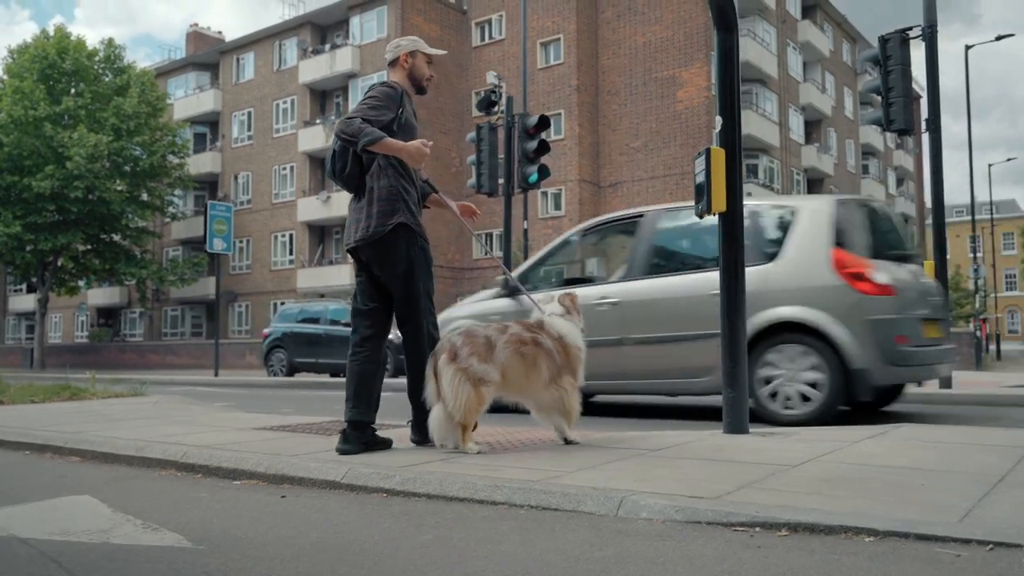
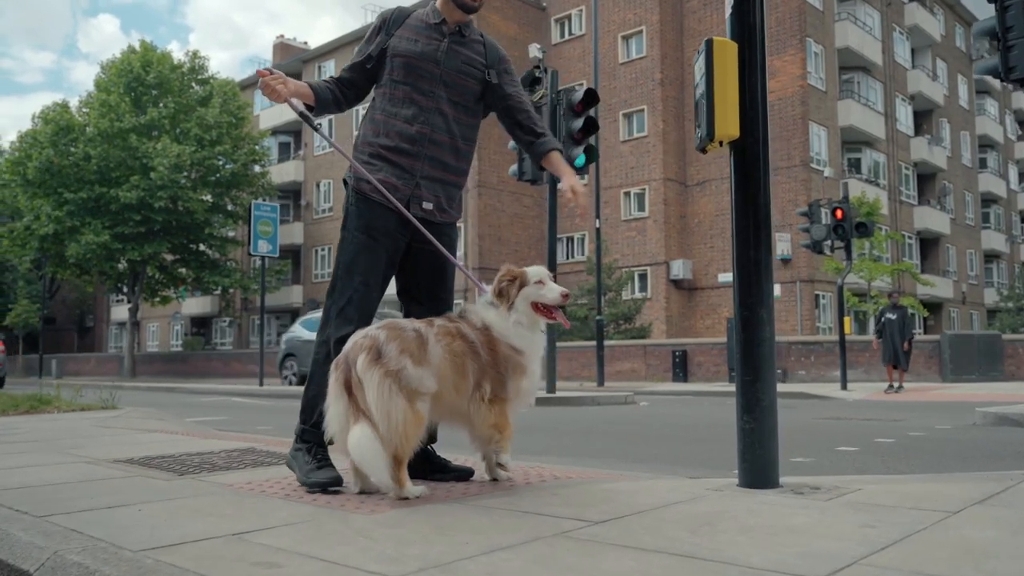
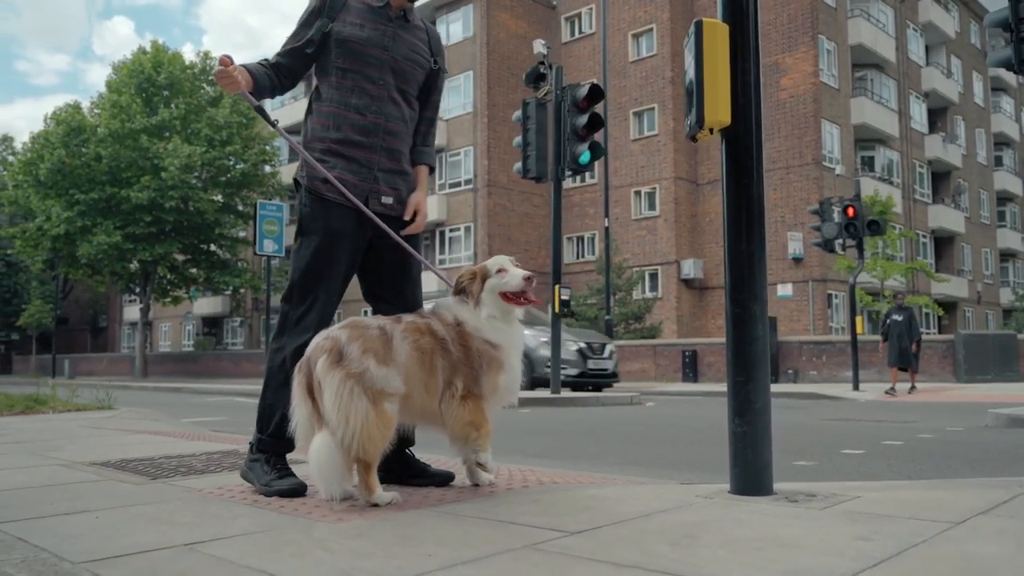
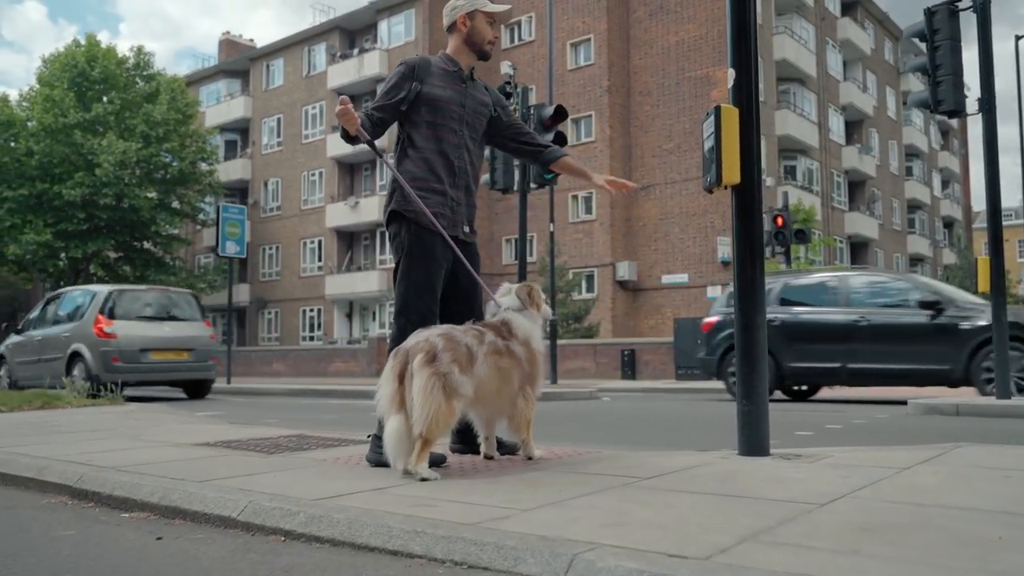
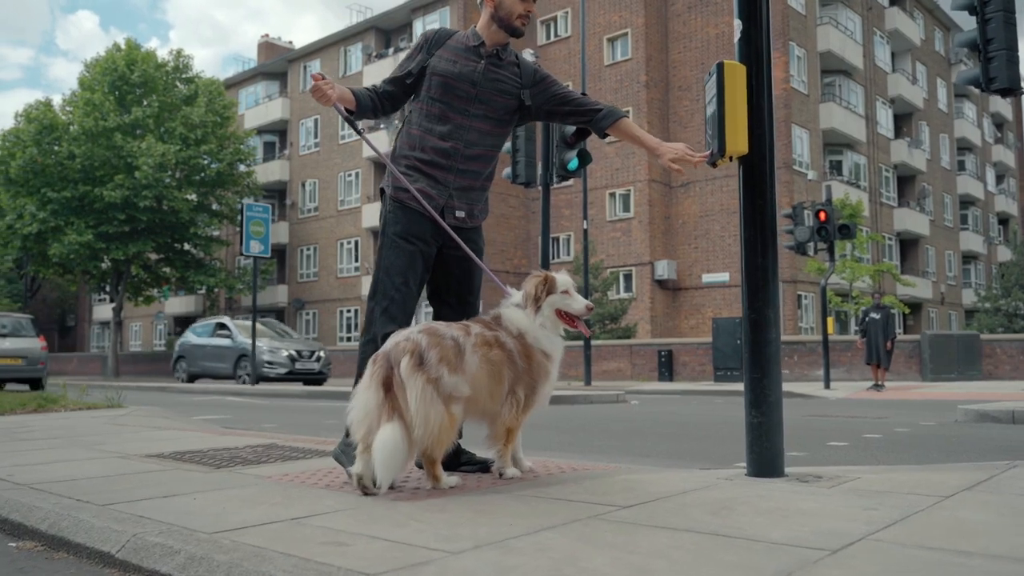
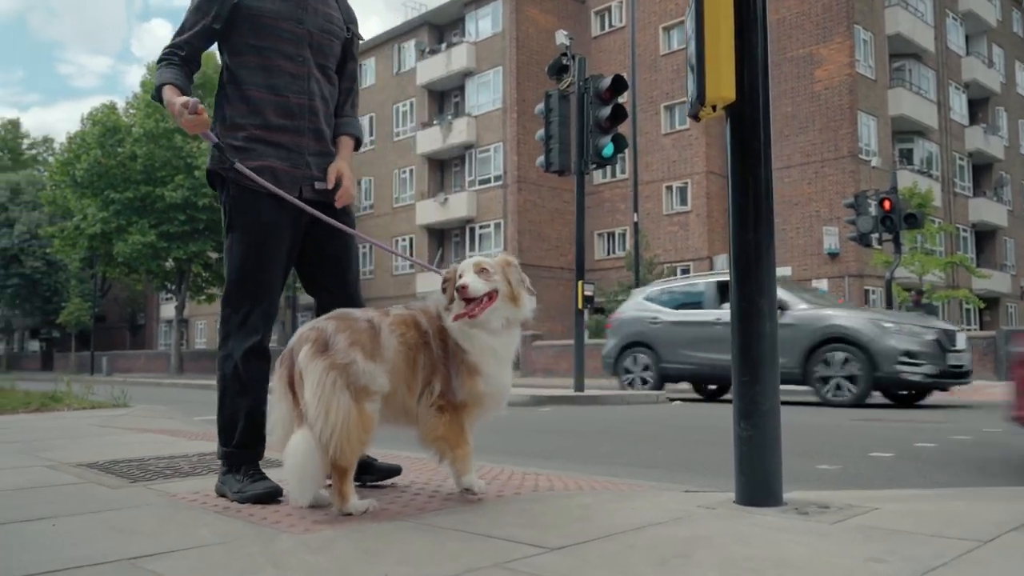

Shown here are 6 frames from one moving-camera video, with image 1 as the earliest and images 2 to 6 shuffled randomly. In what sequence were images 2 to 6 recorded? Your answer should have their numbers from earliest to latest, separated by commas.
4, 5, 2, 3, 6
